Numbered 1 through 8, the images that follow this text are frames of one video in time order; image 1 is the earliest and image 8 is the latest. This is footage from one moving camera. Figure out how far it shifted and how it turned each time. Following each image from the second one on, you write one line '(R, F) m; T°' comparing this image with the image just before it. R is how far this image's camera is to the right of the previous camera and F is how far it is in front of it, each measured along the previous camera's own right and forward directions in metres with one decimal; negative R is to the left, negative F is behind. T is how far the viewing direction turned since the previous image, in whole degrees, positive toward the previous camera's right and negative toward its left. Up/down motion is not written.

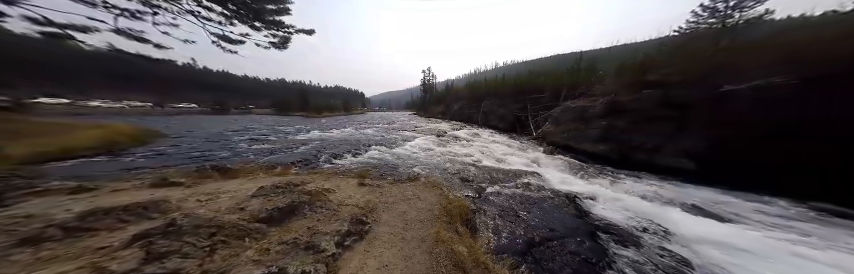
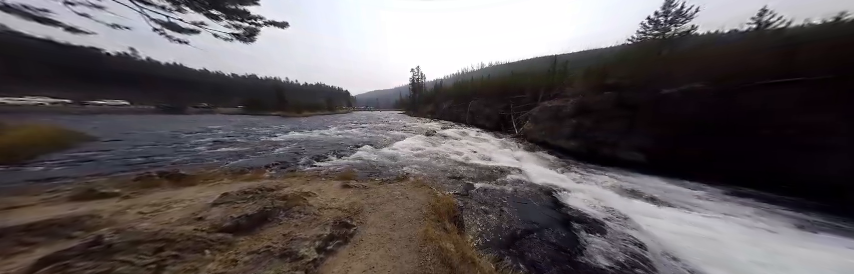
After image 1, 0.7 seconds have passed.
(0.0, 0.0) m; +5°
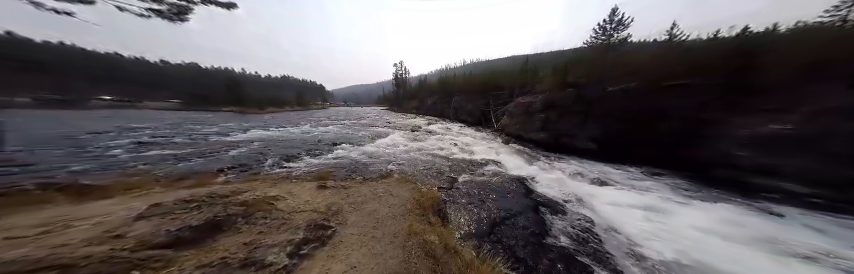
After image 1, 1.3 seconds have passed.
(+0.1, 0.0) m; +6°
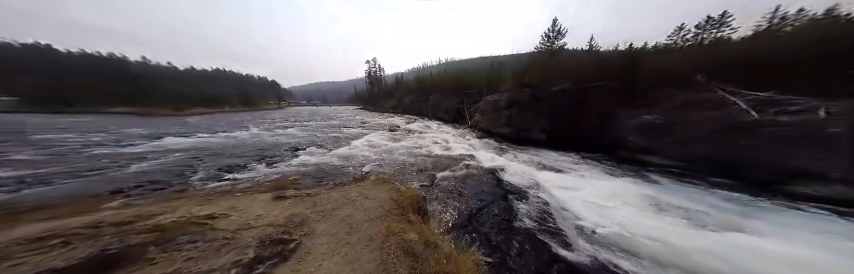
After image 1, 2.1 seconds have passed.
(+0.2, 0.0) m; +9°
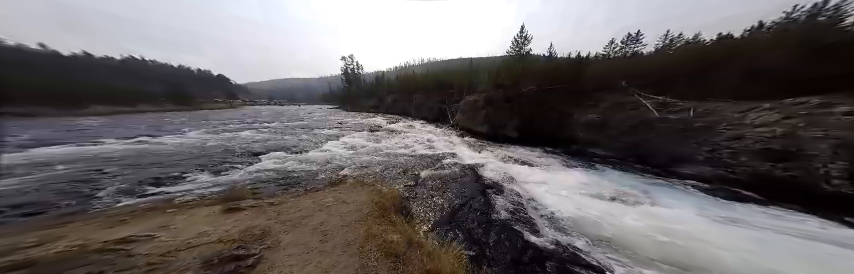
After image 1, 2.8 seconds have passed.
(+0.2, 0.0) m; +7°
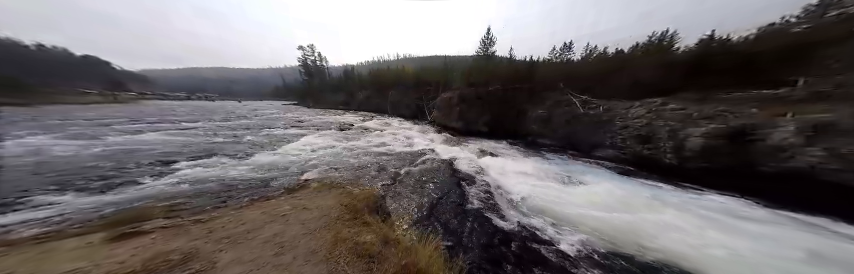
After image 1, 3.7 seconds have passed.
(+0.4, 0.0) m; +10°
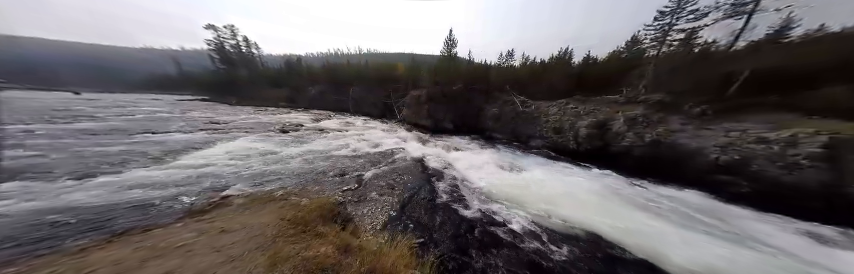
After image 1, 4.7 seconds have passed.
(+0.8, -0.3) m; +15°
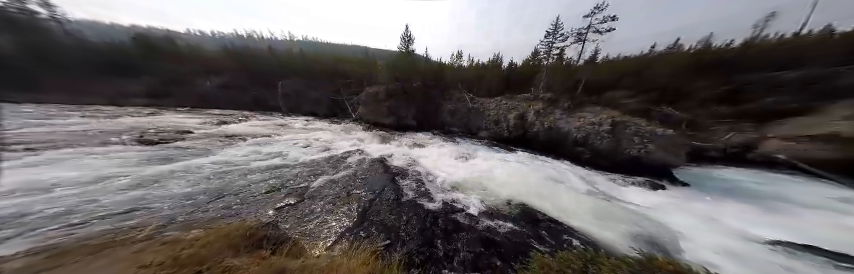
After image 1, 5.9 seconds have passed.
(+1.1, -0.1) m; +17°
